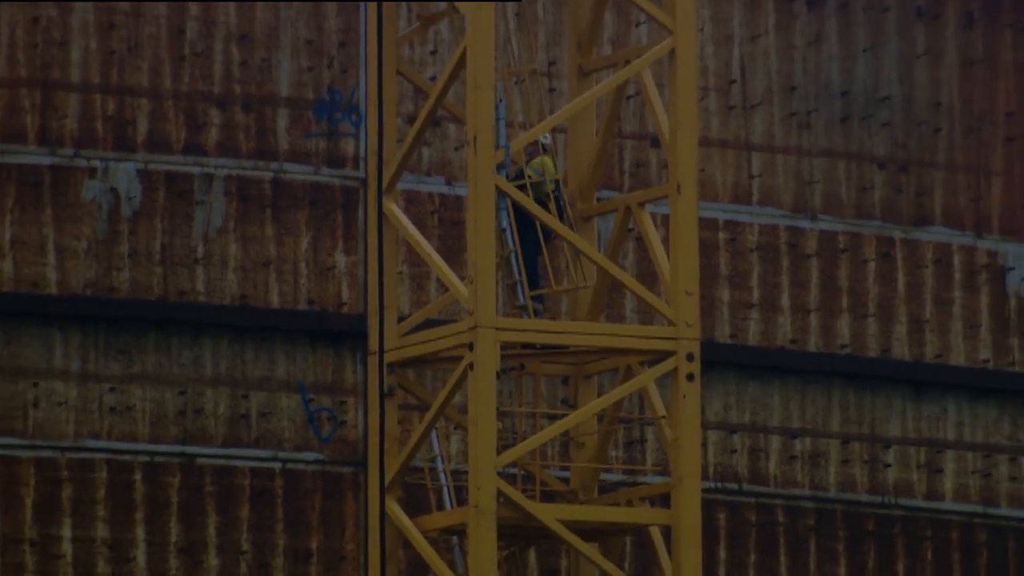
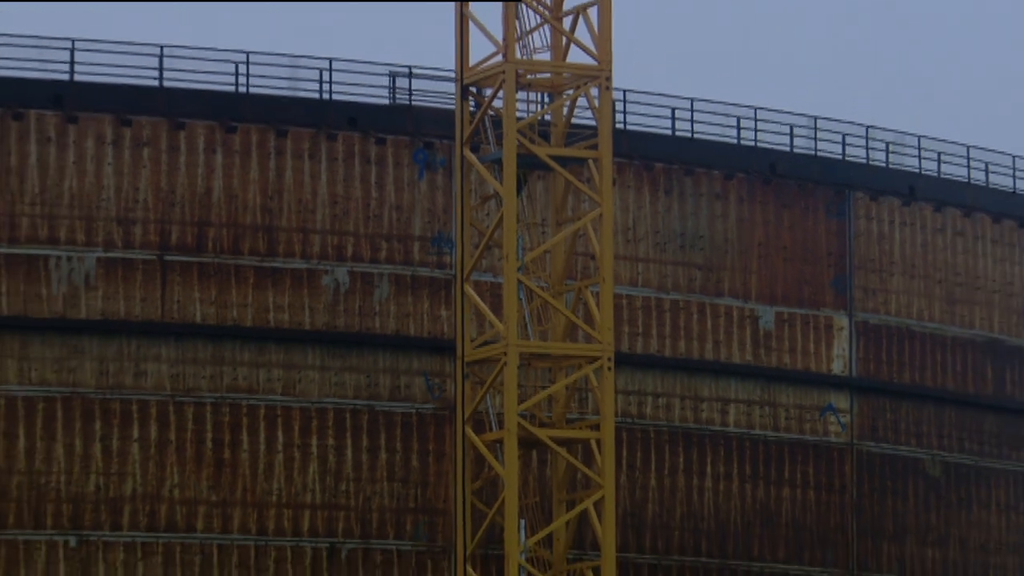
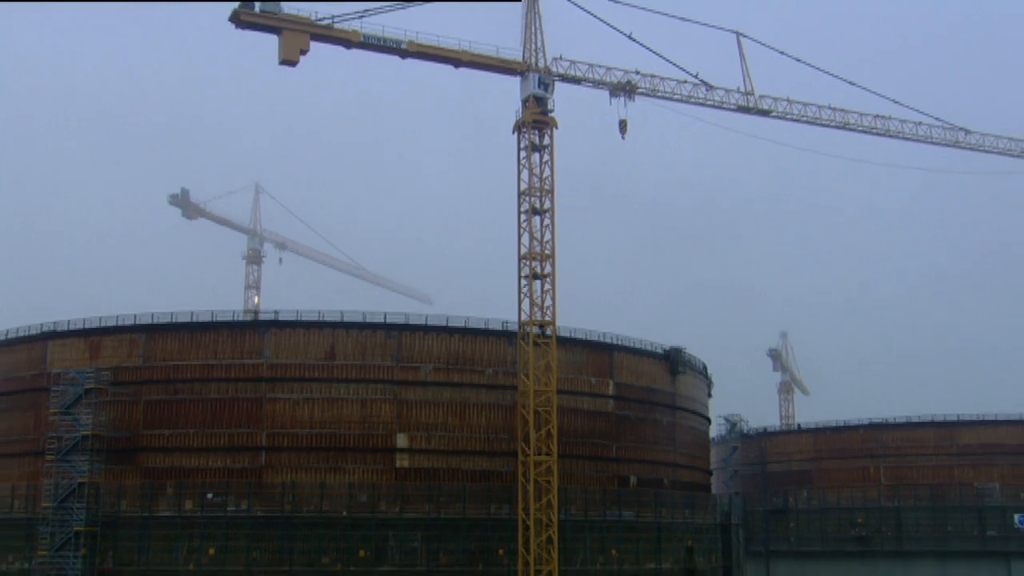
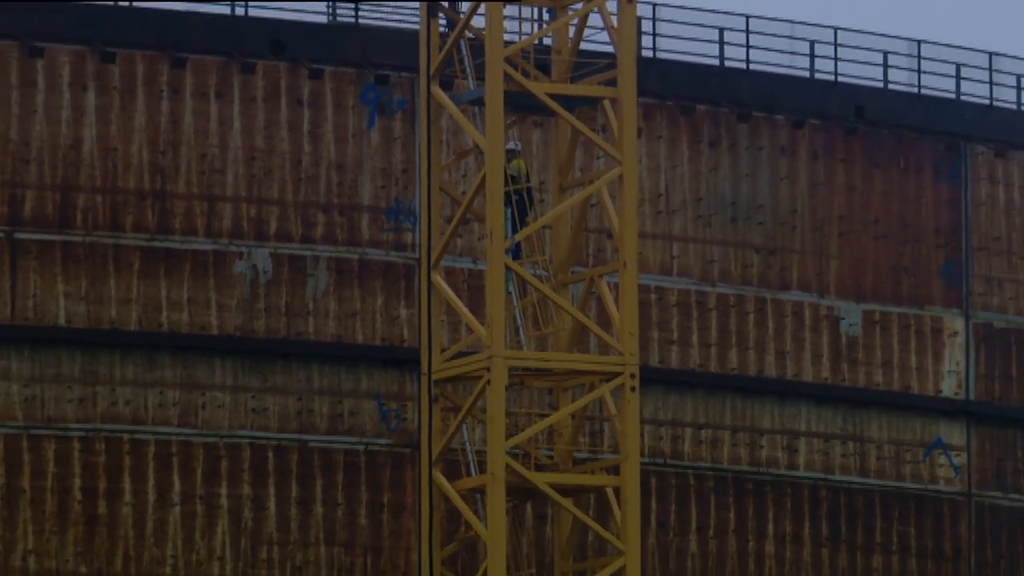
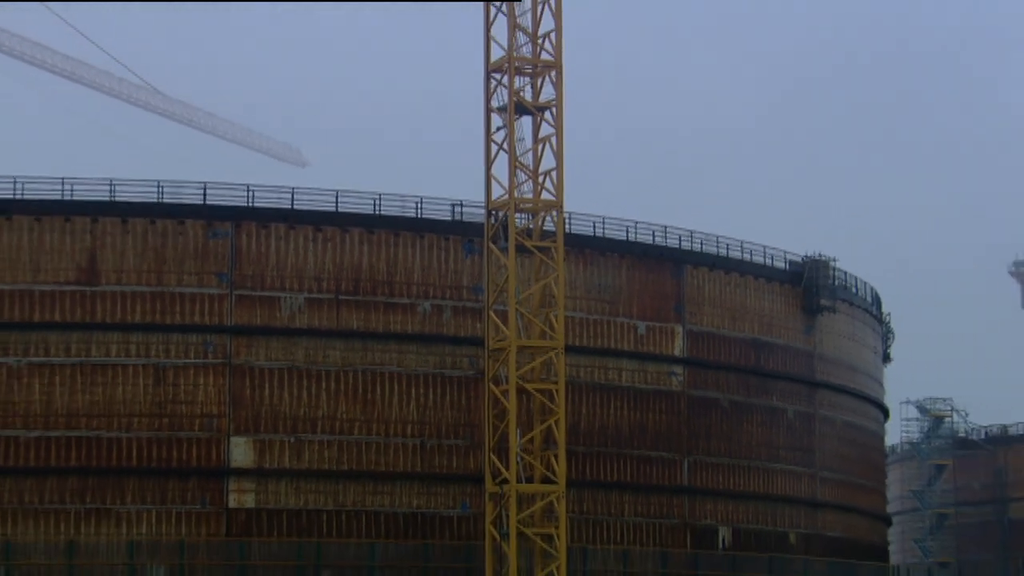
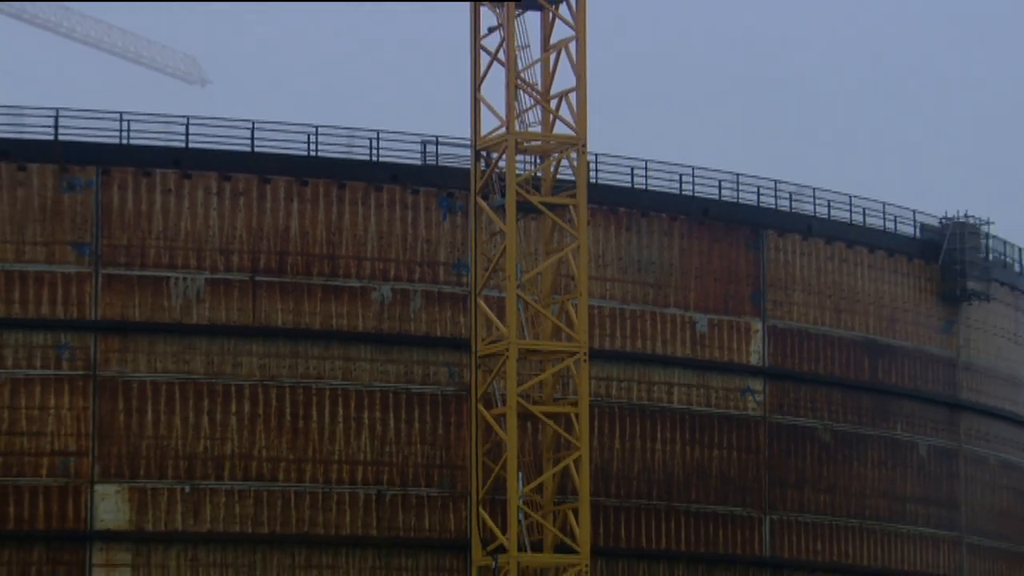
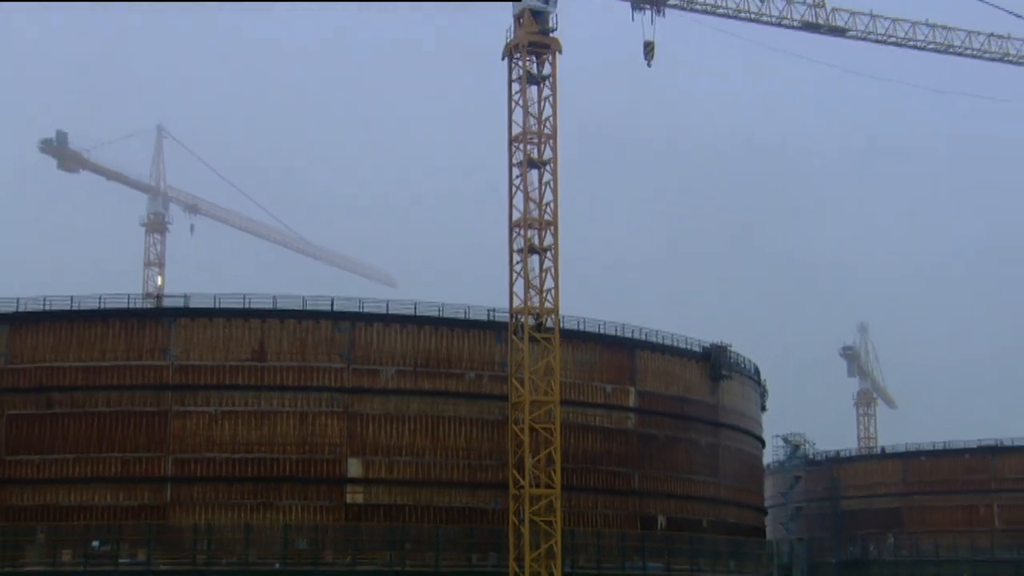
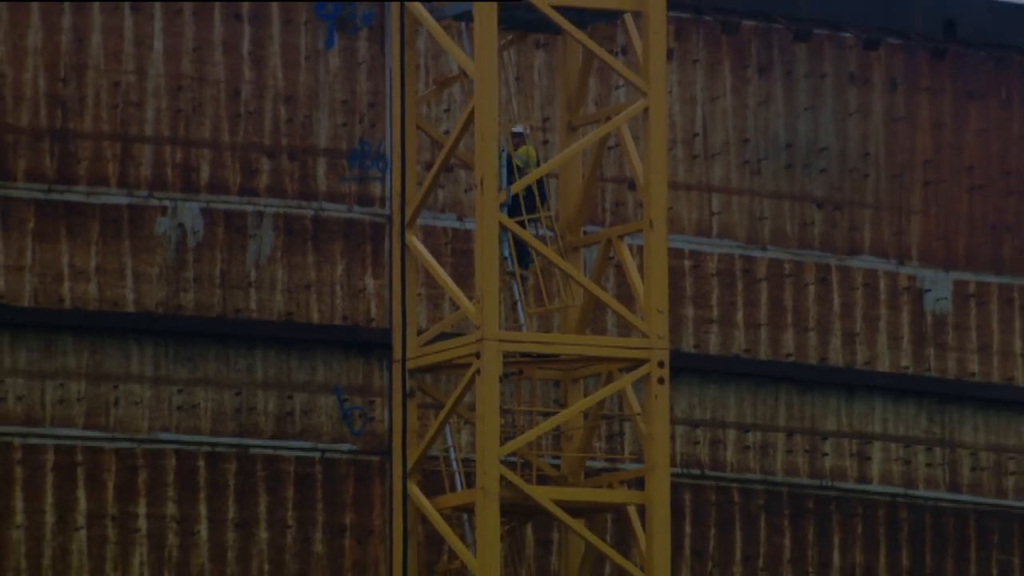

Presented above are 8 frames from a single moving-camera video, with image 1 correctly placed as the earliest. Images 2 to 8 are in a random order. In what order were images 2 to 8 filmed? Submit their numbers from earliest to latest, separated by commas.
8, 4, 2, 6, 5, 7, 3
